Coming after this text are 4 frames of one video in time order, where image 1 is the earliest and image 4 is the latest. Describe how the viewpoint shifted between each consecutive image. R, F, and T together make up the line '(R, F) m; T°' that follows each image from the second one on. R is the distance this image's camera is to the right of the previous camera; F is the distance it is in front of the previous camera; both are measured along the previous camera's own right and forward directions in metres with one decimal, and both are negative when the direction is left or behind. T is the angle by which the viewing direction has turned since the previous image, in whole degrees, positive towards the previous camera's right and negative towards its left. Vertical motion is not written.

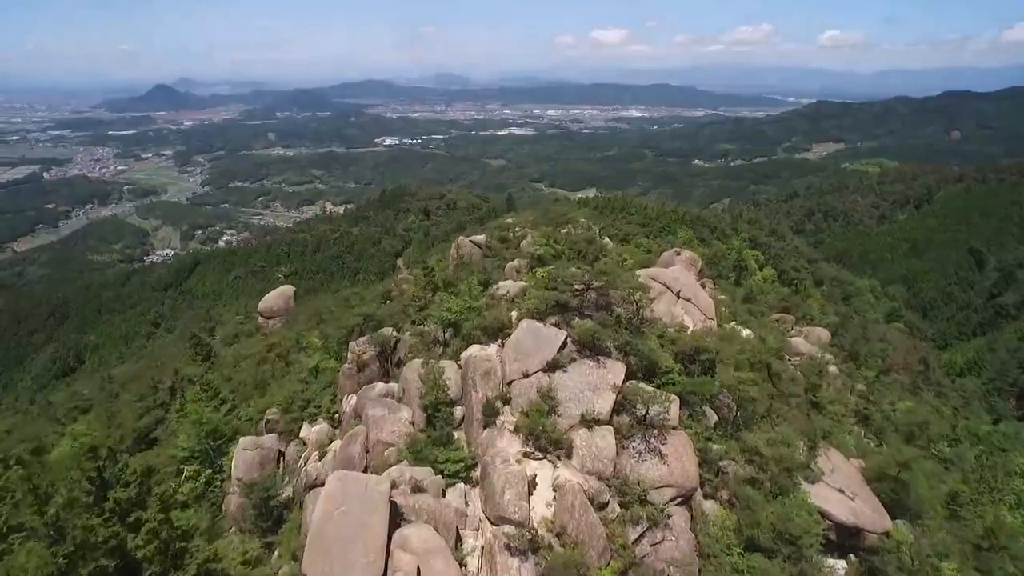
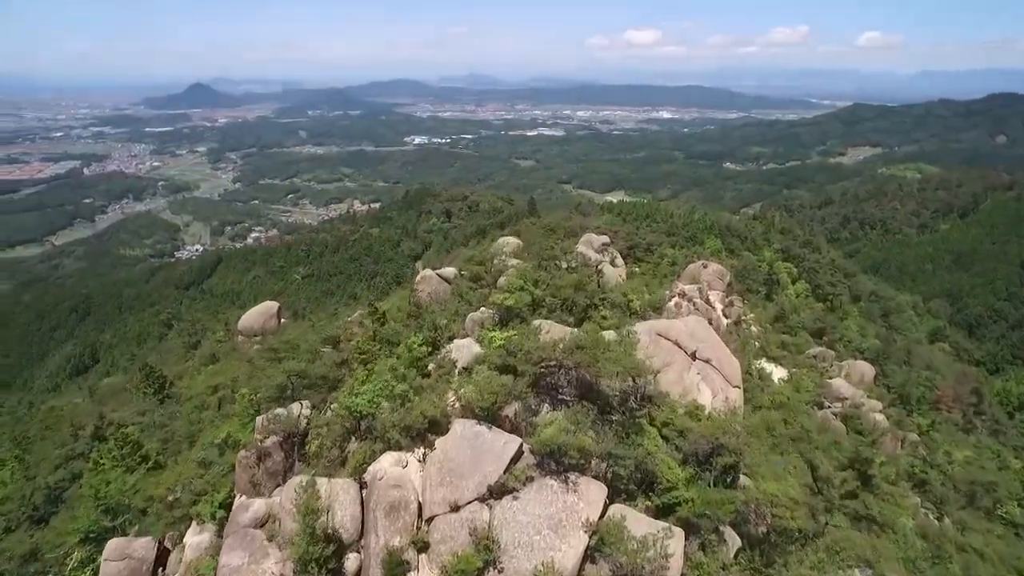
(+0.5, +1.7) m; -2°
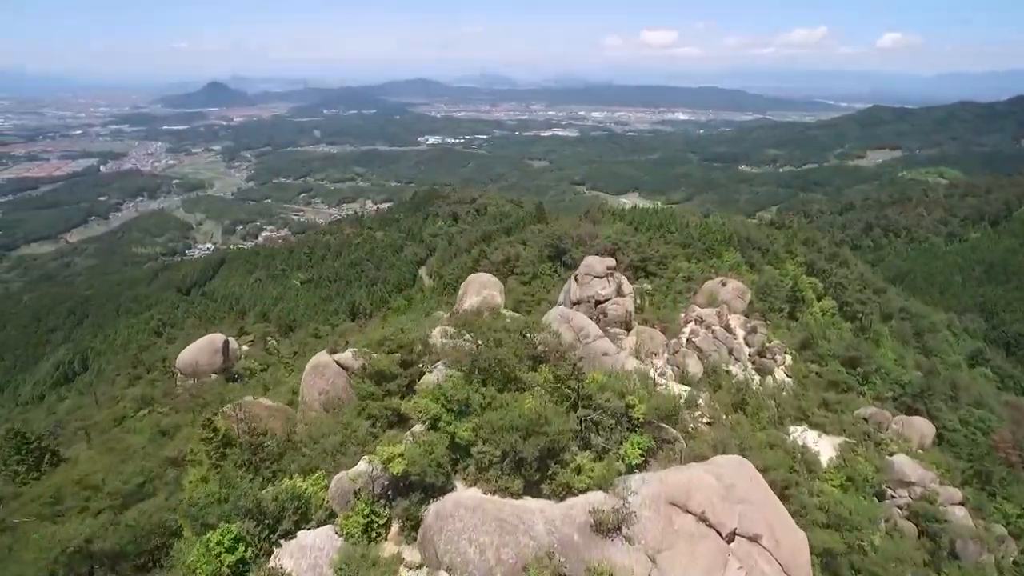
(+0.5, +2.4) m; -1°
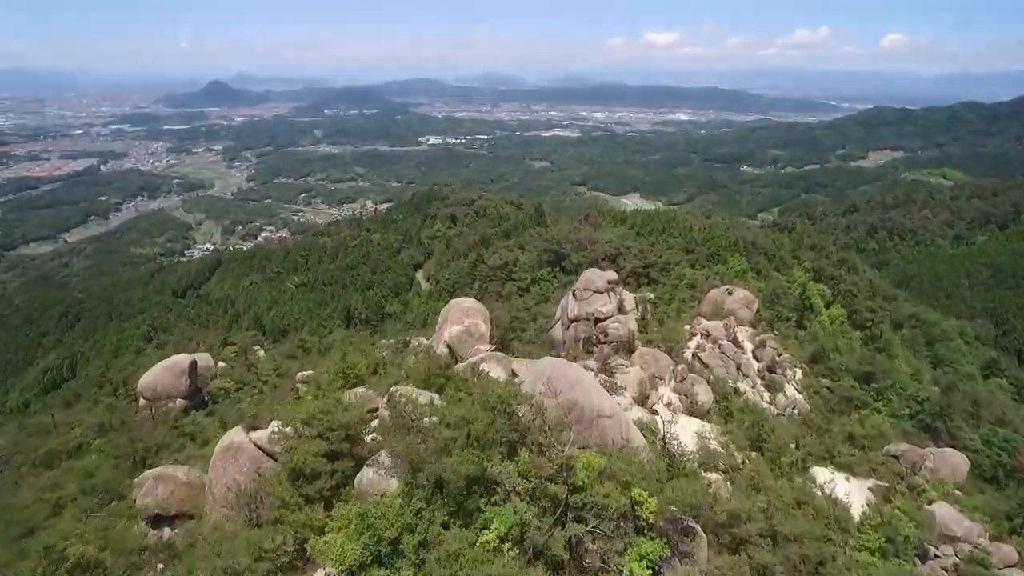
(+0.2, +1.1) m; 0°
